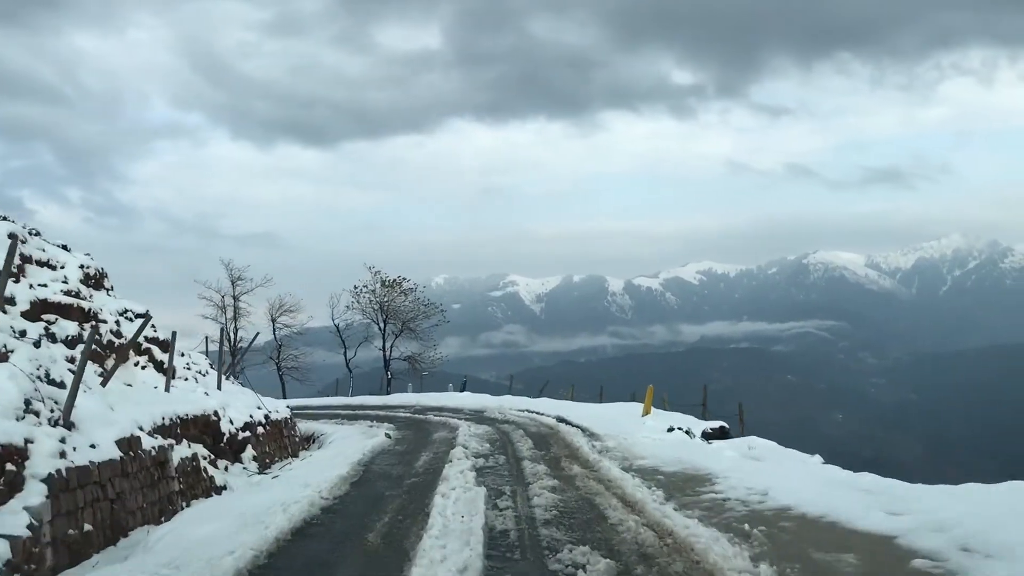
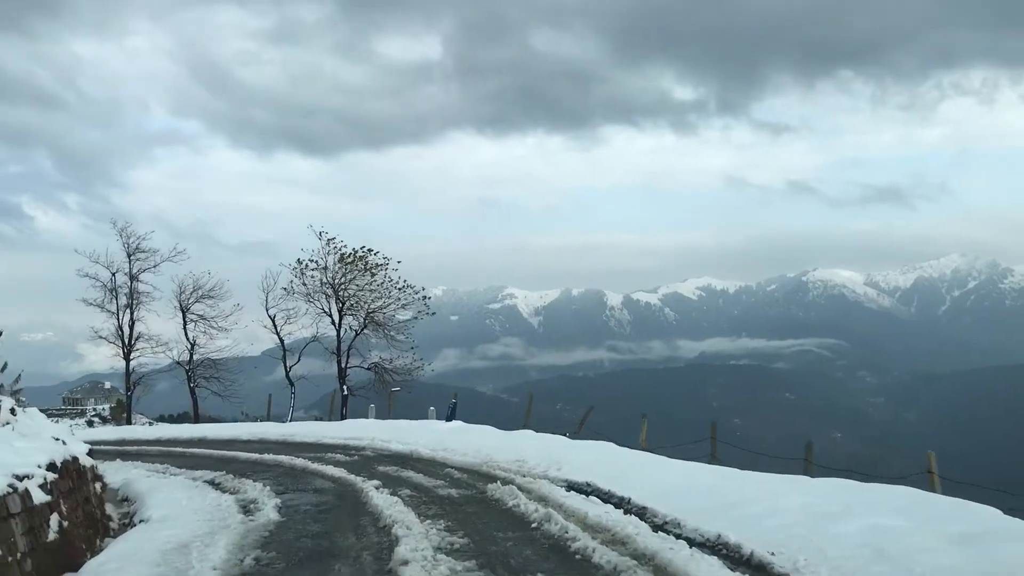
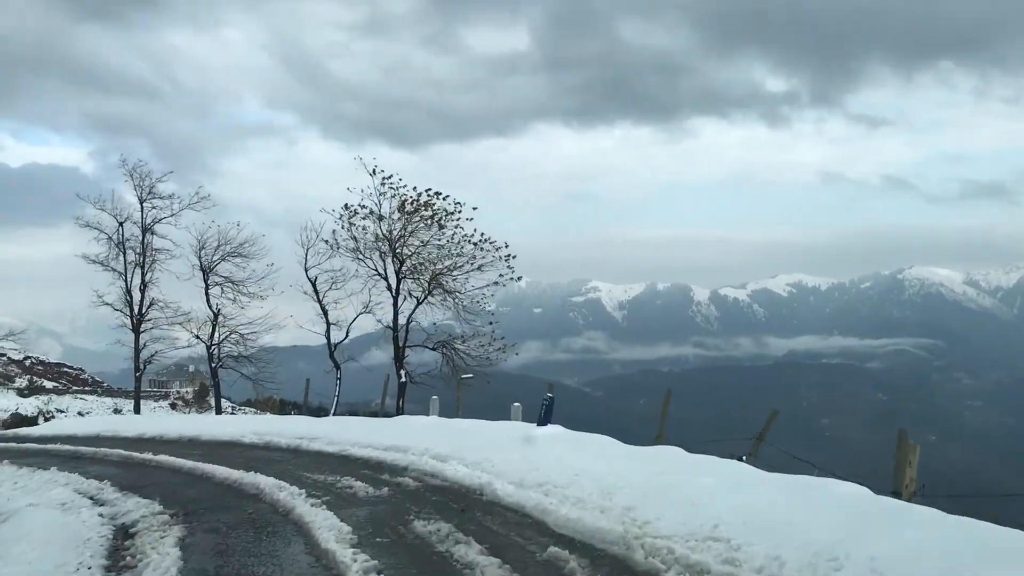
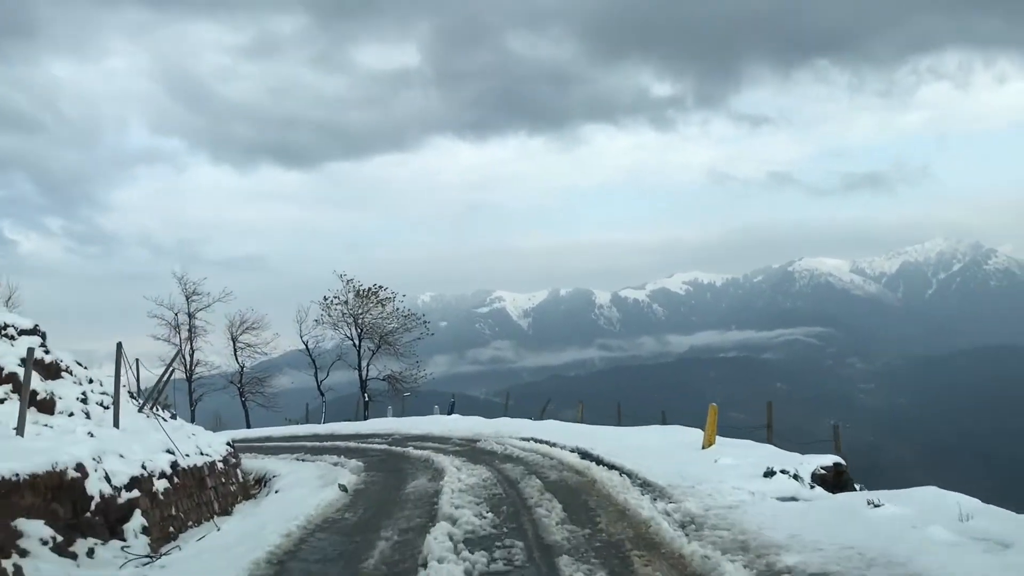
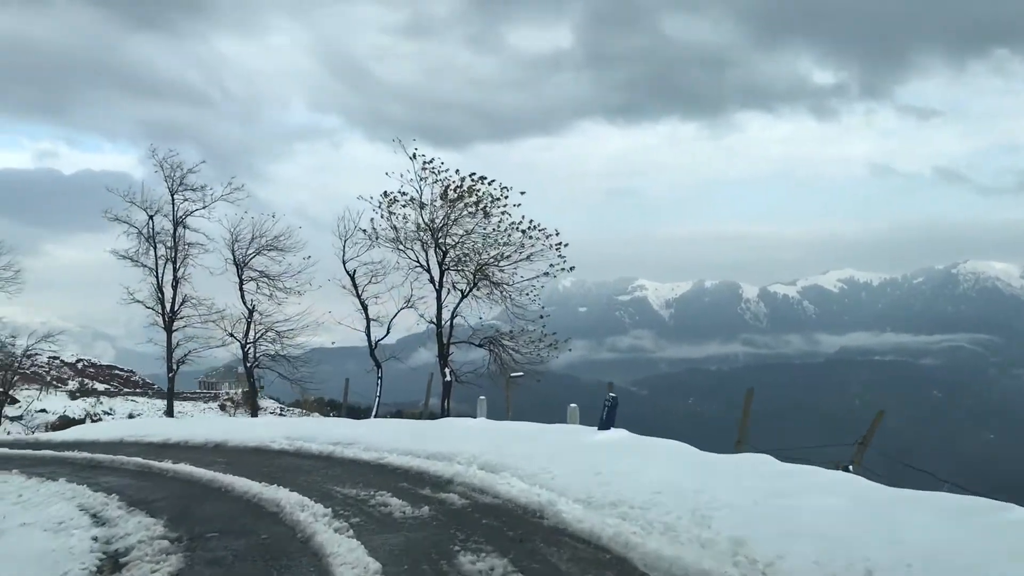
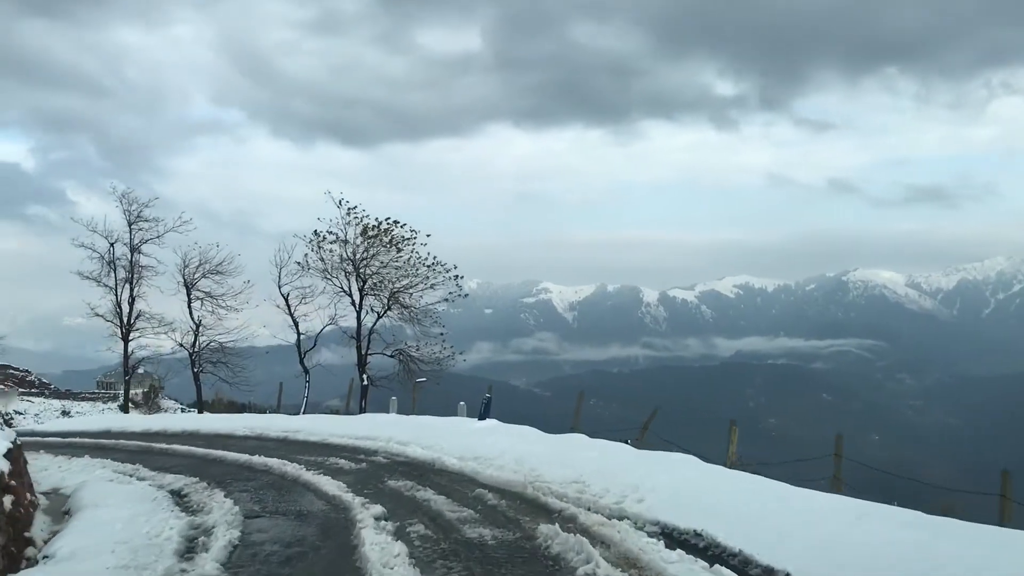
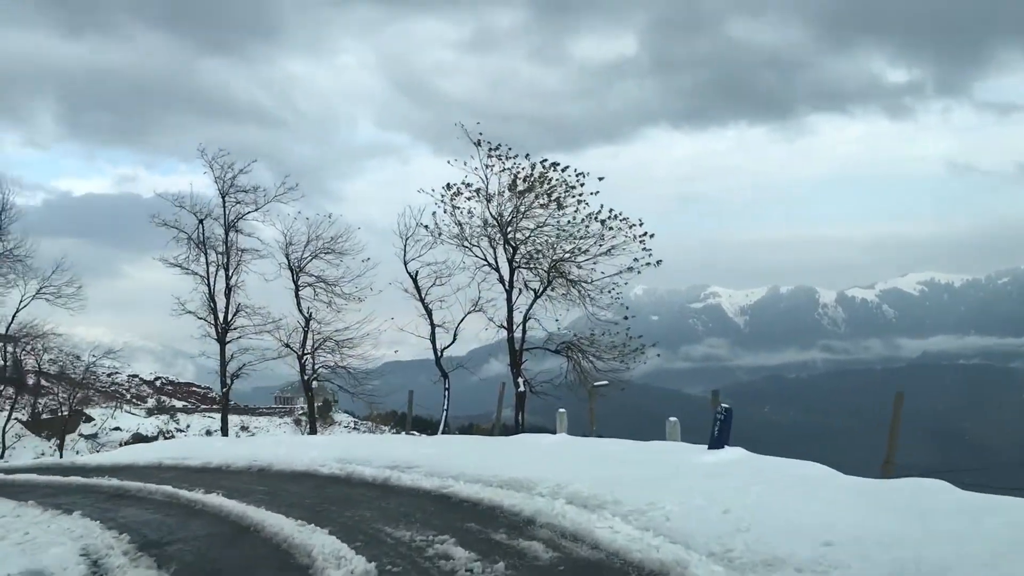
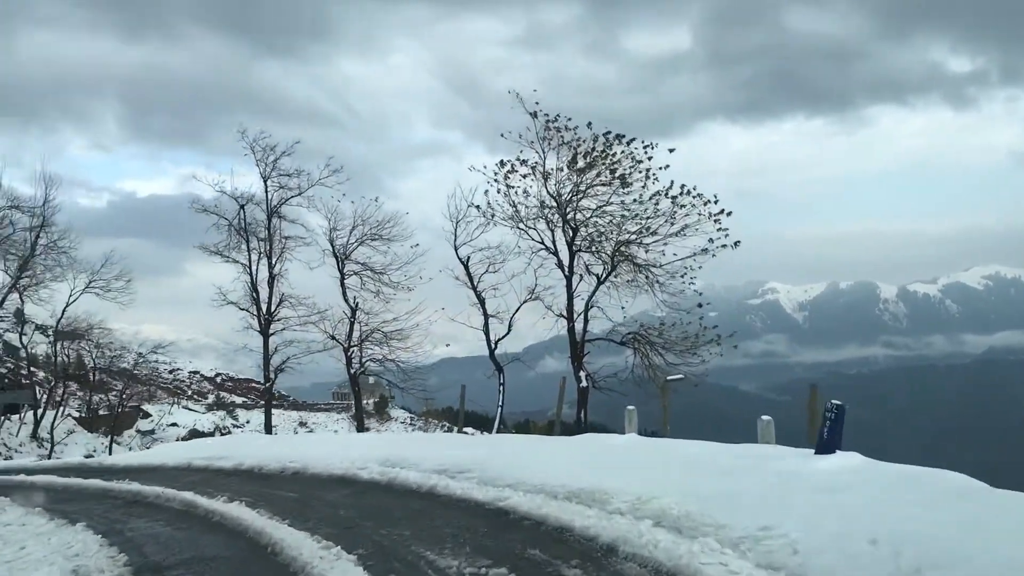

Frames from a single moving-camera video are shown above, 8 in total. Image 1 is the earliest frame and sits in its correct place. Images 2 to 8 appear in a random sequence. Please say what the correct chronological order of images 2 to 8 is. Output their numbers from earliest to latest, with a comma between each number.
4, 2, 6, 3, 5, 7, 8
